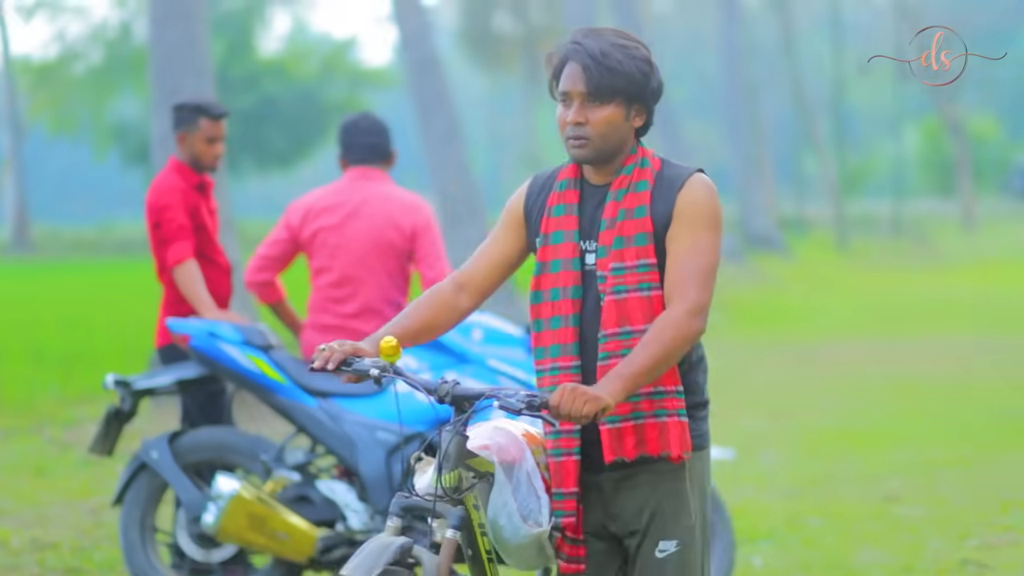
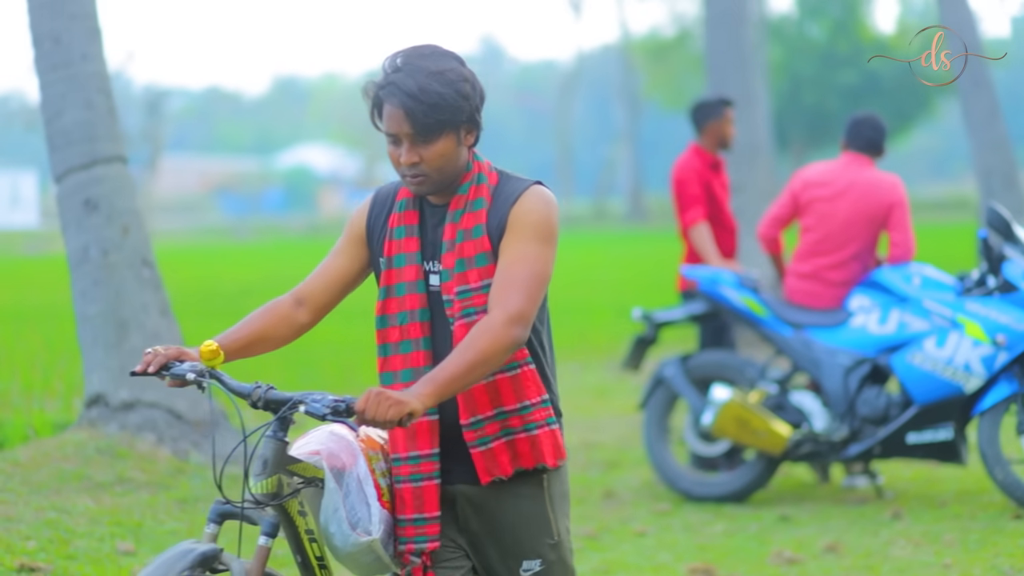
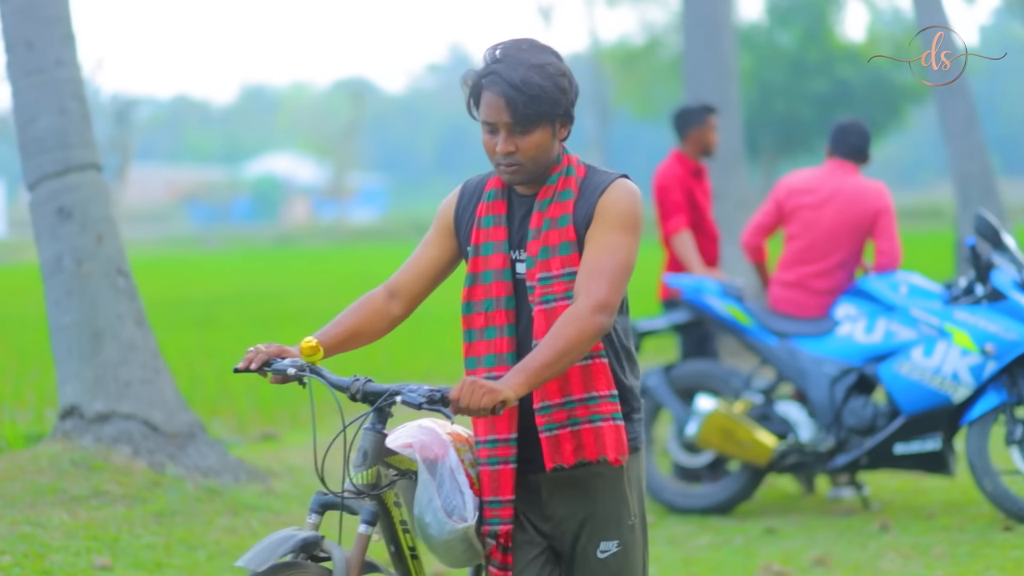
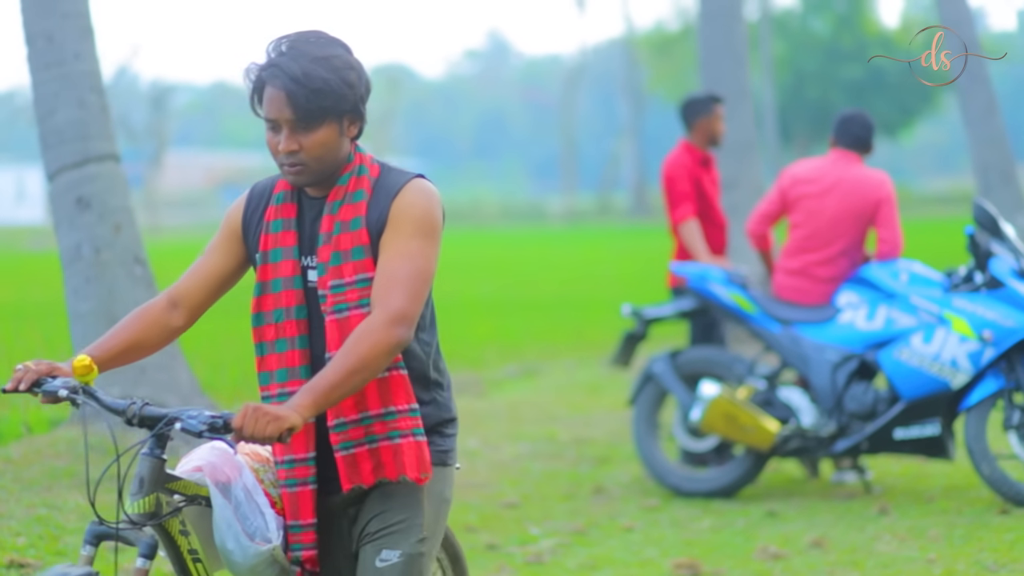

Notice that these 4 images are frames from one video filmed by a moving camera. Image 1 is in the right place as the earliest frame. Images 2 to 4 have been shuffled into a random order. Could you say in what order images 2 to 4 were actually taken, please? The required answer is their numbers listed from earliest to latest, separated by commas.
3, 2, 4
